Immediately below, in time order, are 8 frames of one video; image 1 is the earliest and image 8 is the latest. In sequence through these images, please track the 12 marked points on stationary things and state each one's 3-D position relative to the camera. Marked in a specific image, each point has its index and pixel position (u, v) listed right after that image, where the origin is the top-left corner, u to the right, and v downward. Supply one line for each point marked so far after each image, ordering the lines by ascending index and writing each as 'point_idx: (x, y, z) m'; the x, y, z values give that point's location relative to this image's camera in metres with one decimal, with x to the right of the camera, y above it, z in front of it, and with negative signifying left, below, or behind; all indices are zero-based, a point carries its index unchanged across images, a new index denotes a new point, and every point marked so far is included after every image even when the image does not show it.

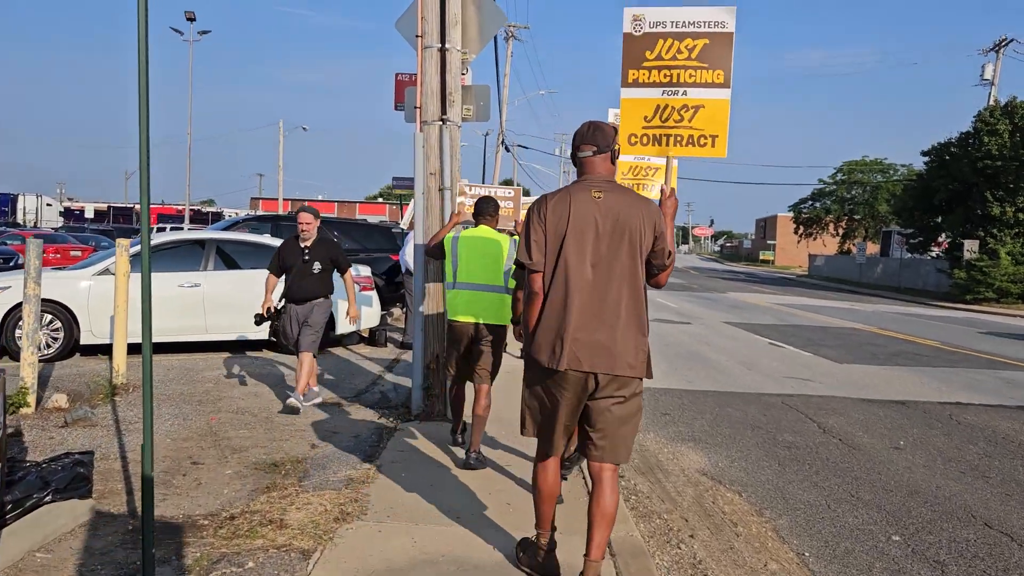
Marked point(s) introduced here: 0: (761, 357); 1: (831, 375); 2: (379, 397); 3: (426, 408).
0: (+3.7, -1.0, +12.5) m
1: (+4.2, -1.1, +11.0) m
2: (-1.2, -1.0, +7.6) m
3: (-0.7, -1.0, +6.8) m
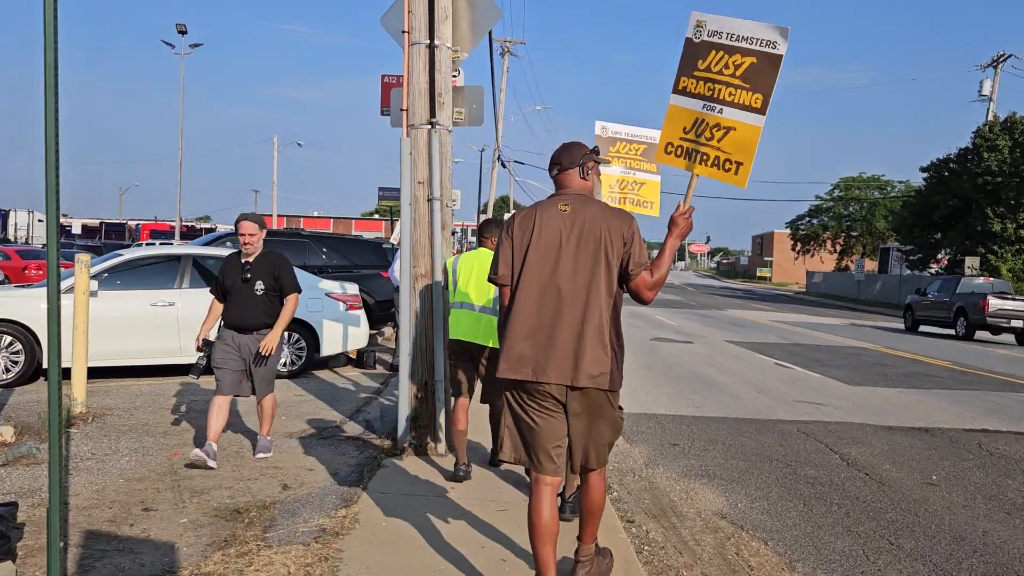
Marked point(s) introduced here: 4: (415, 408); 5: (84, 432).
0: (+3.6, -1.3, +11.9) m
1: (+4.1, -1.4, +10.4) m
2: (-1.2, -1.1, +7.0) m
3: (-0.7, -1.1, +6.1) m
4: (-0.7, -0.9, +6.1) m
5: (-3.2, -1.1, +6.3) m
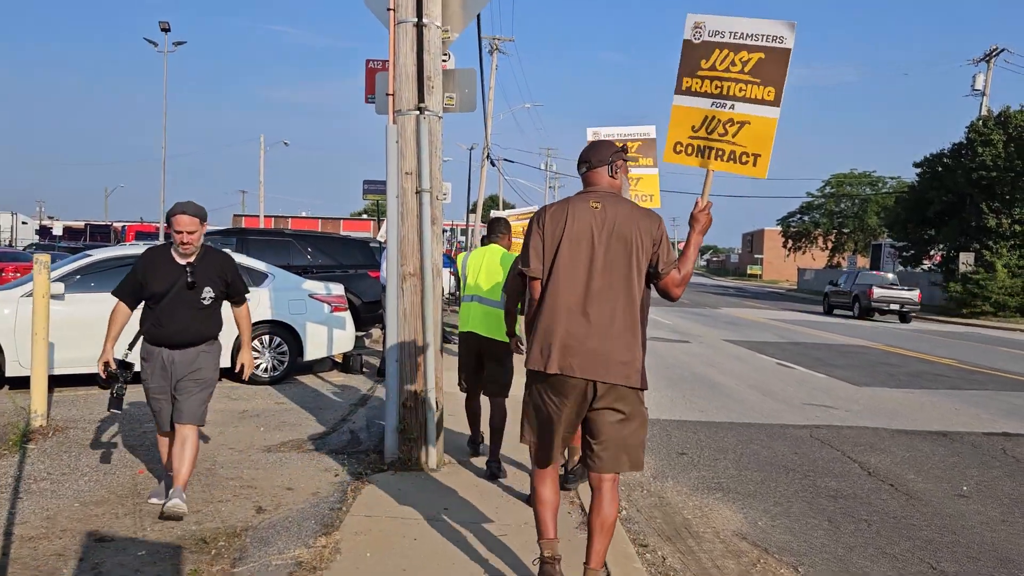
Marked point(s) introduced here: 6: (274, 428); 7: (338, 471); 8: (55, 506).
0: (+3.6, -1.3, +11.5) m
1: (+4.0, -1.3, +10.0) m
2: (-1.3, -1.1, +6.5) m
3: (-0.7, -1.1, +5.6) m
4: (-0.7, -0.9, +5.6) m
5: (-3.2, -1.1, +5.7) m
6: (-1.9, -1.1, +6.8) m
7: (-1.1, -1.2, +5.5) m
8: (-2.4, -1.2, +4.5) m
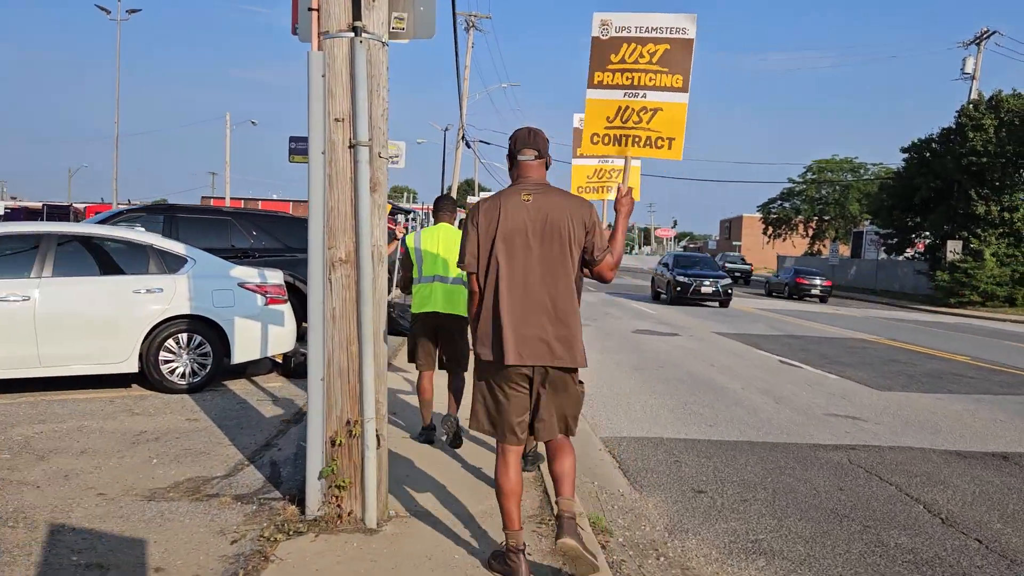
0: (+3.2, -1.1, +10.1) m
1: (+3.8, -1.2, +8.6) m
2: (-1.4, -1.1, +5.0) m
3: (-0.9, -1.1, +4.1) m
4: (-0.9, -0.8, +4.1) m
5: (-3.3, -1.0, +4.1) m
6: (-2.1, -1.0, +5.2) m
7: (-1.3, -1.1, +4.0) m
8: (-2.6, -1.1, +2.9) m
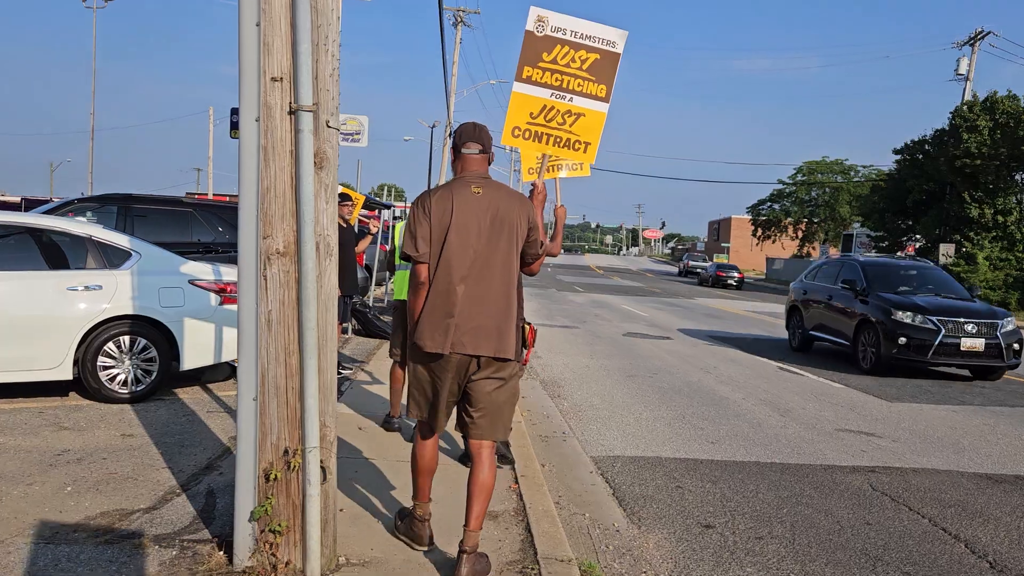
0: (+3.0, -1.2, +9.4) m
1: (+3.6, -1.3, +7.9) m
2: (-1.6, -1.1, +4.2) m
3: (-1.0, -1.1, +3.3) m
4: (-1.0, -0.8, +3.3) m
5: (-3.4, -1.0, +3.3) m
6: (-2.2, -1.0, +4.4) m
7: (-1.4, -1.1, +3.2) m
8: (-2.6, -1.1, +2.2) m
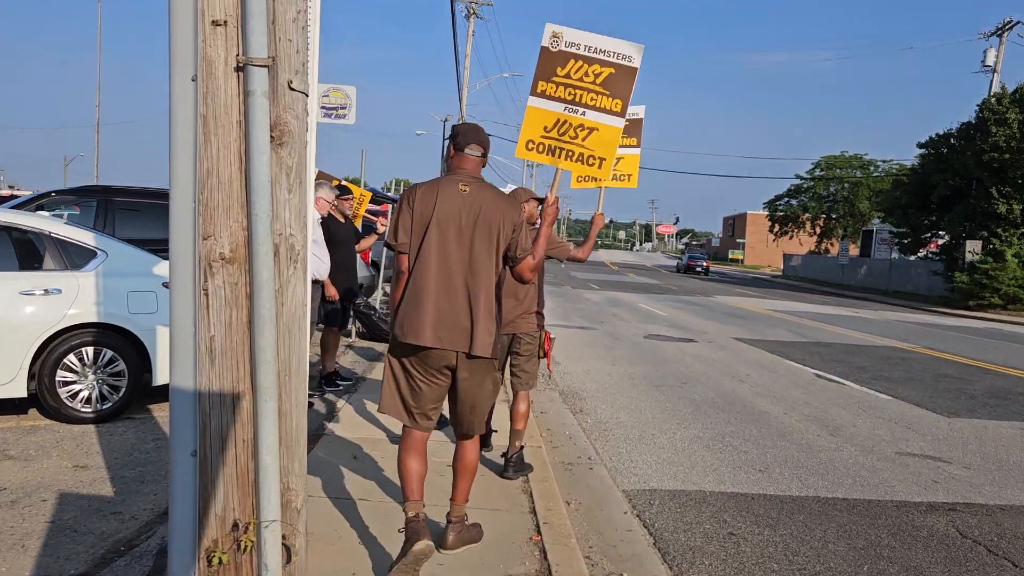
0: (+3.2, -1.2, +8.5) m
1: (+3.7, -1.3, +7.0) m
2: (-1.5, -1.1, +3.4) m
3: (-0.9, -1.1, +2.5) m
4: (-0.9, -0.9, +2.5) m
5: (-3.4, -1.0, +2.5) m
6: (-2.1, -1.1, +3.6) m
7: (-1.3, -1.2, +2.4) m
8: (-2.6, -1.2, +1.4) m
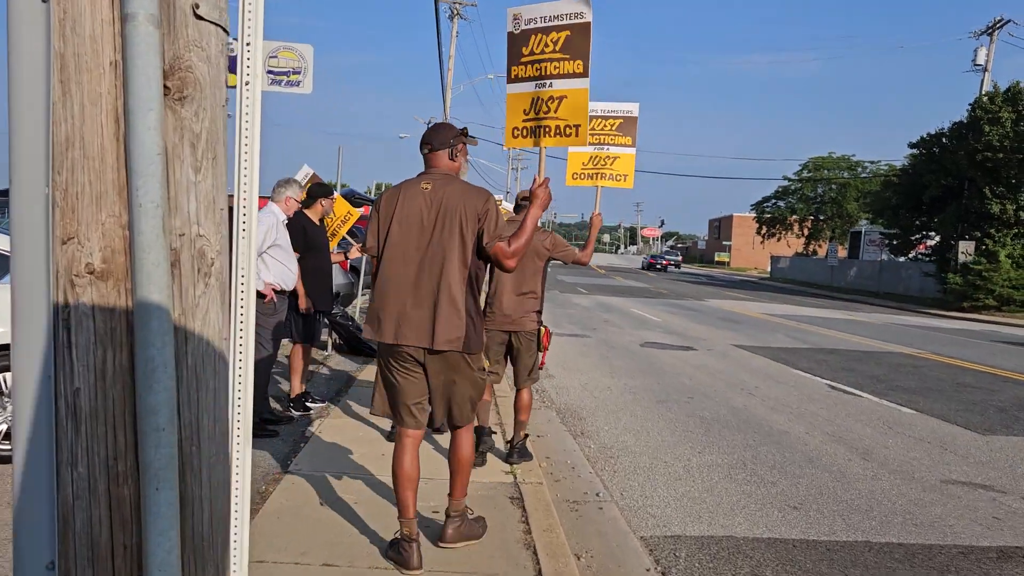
0: (+3.1, -1.3, +7.7) m
1: (+3.7, -1.3, +6.3) m
2: (-1.4, -1.2, +2.5) m
3: (-0.9, -1.2, +1.7) m
4: (-0.8, -0.9, +1.6) m
5: (-3.3, -1.1, +1.7) m
6: (-2.1, -1.1, +2.8) m
7: (-1.3, -1.2, +1.5) m
8: (-2.5, -1.2, +0.5) m
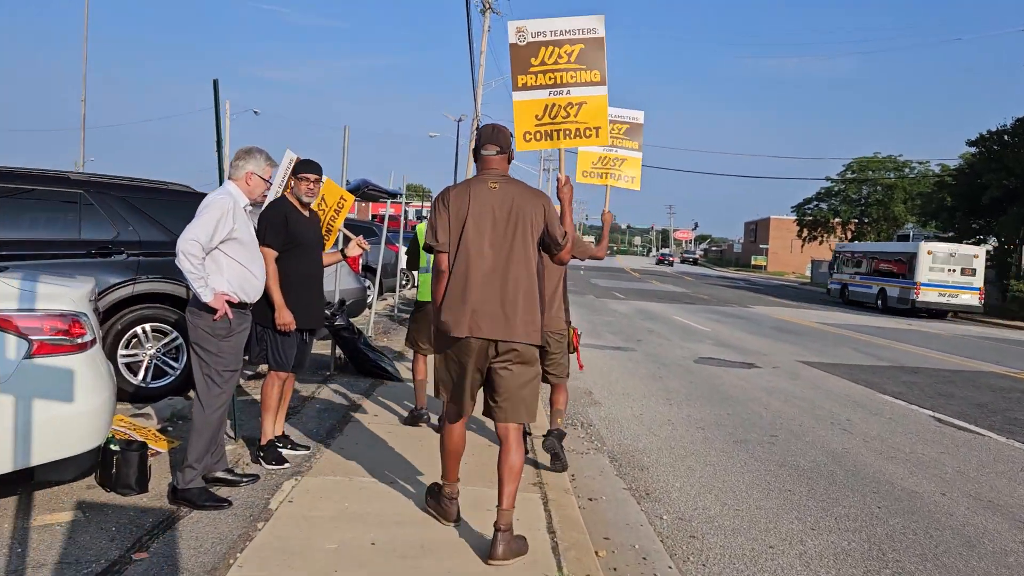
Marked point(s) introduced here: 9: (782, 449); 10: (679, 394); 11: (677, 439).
0: (+3.4, -1.4, +5.9) m
1: (+3.9, -1.5, +4.4) m
2: (-1.3, -1.2, +0.9) m
3: (-0.8, -1.2, 0.0) m
4: (-0.8, -1.0, 0.0) m
5: (-3.2, -1.1, +0.1) m
6: (-2.0, -1.2, +1.1) m
7: (-1.2, -1.3, -0.1) m
8: (-2.5, -1.3, -1.1) m
9: (+2.1, -1.3, +6.7) m
10: (+1.8, -1.1, +9.1) m
11: (+1.3, -1.2, +6.9) m
